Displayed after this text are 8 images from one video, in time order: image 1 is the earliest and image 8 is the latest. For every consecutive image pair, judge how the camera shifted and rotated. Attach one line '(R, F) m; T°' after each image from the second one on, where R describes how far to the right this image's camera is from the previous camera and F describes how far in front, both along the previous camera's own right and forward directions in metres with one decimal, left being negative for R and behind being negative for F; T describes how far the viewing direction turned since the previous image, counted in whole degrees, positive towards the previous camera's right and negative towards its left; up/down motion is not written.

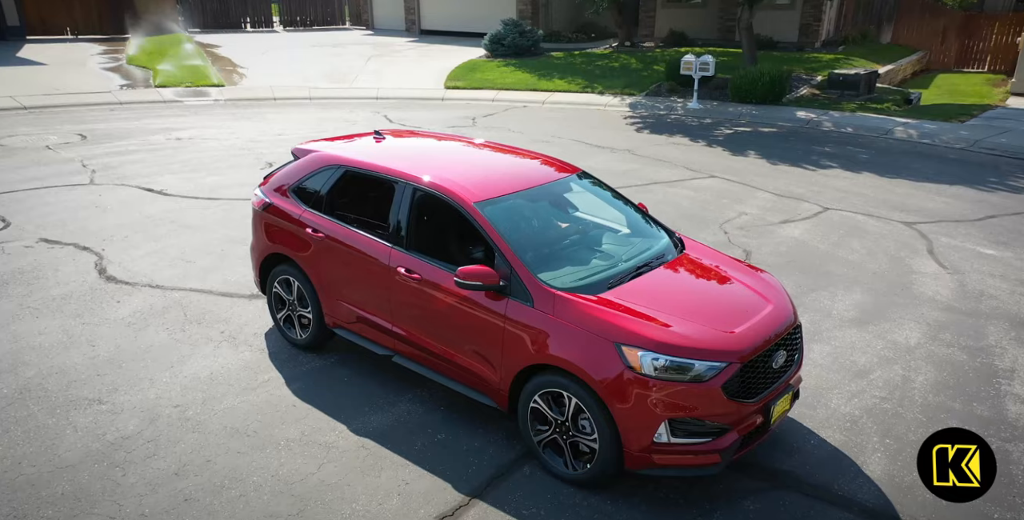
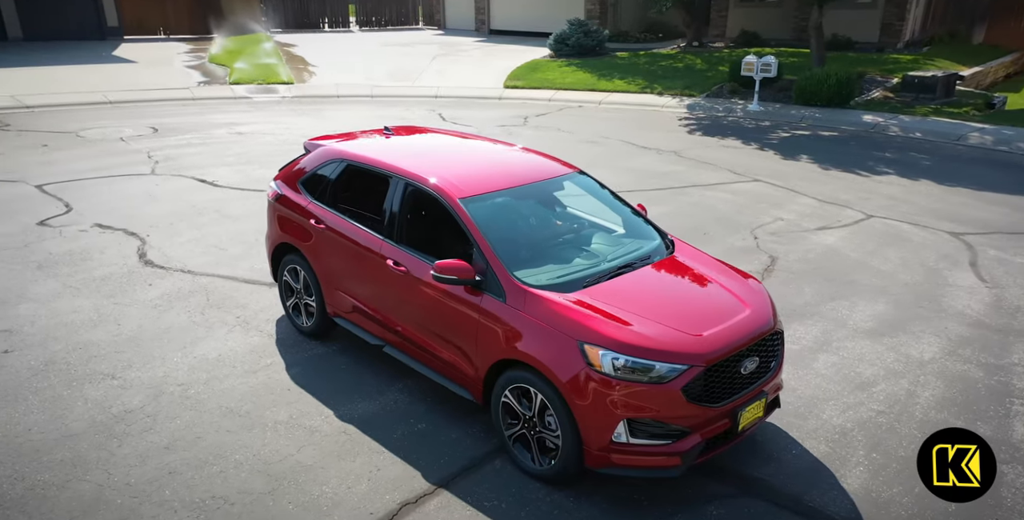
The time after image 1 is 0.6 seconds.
(+0.5, 0.0) m; -5°
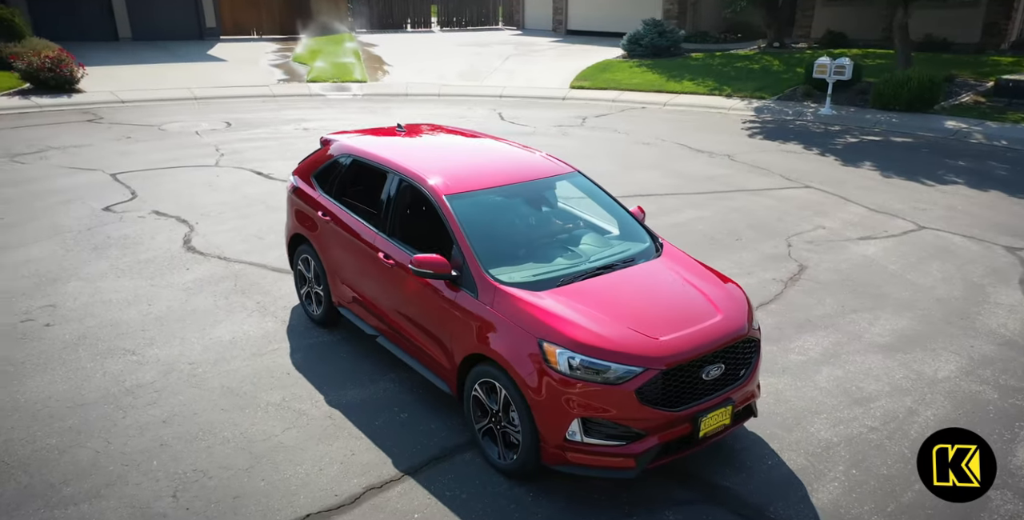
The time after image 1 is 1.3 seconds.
(+0.5, 0.0) m; -6°
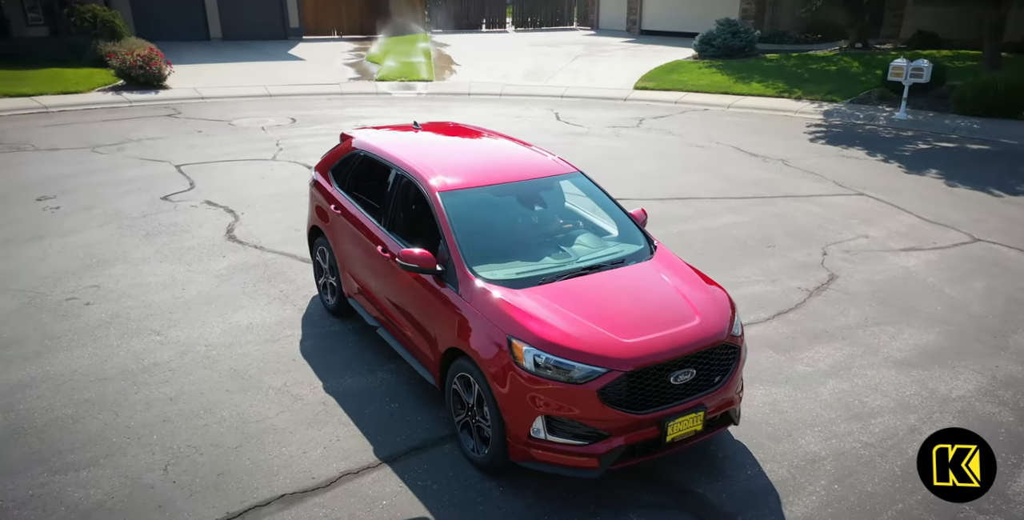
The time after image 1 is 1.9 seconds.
(+0.5, 0.0) m; -5°
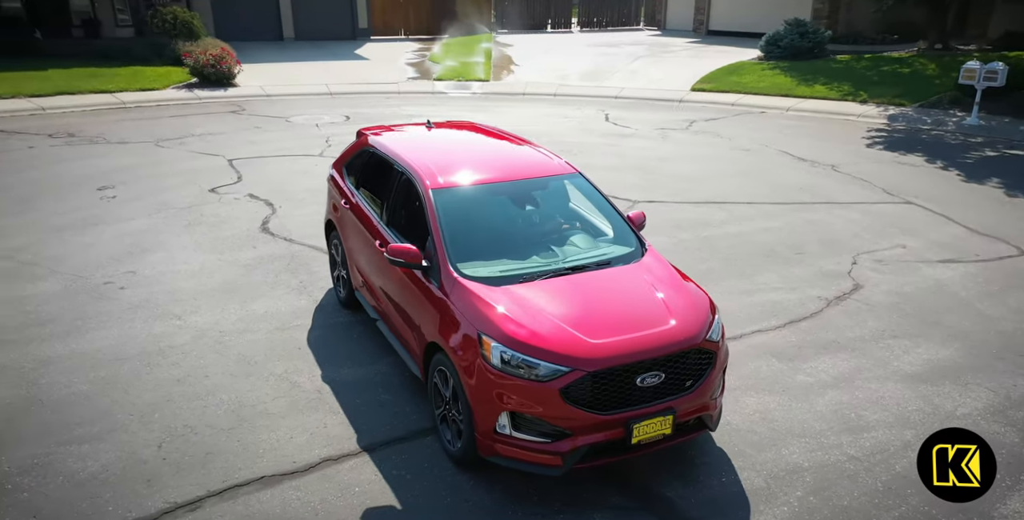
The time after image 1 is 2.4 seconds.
(+0.4, 0.0) m; -5°
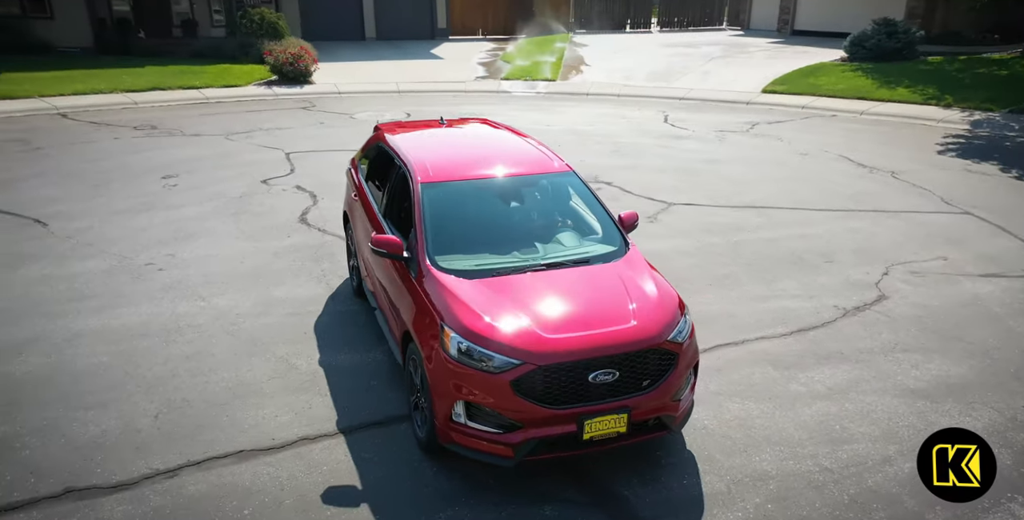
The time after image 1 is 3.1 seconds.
(+0.5, -0.1) m; -5°
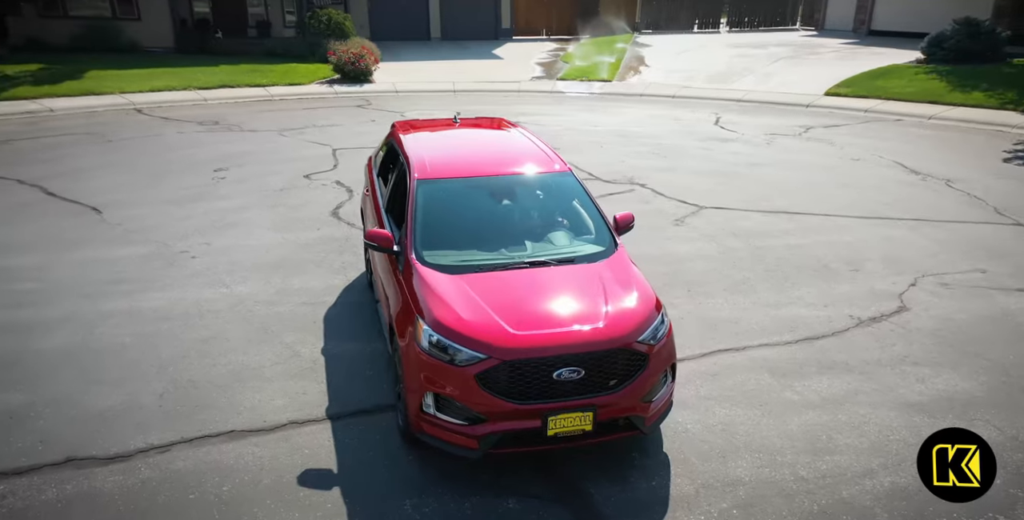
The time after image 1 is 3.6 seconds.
(+0.4, -0.1) m; -5°
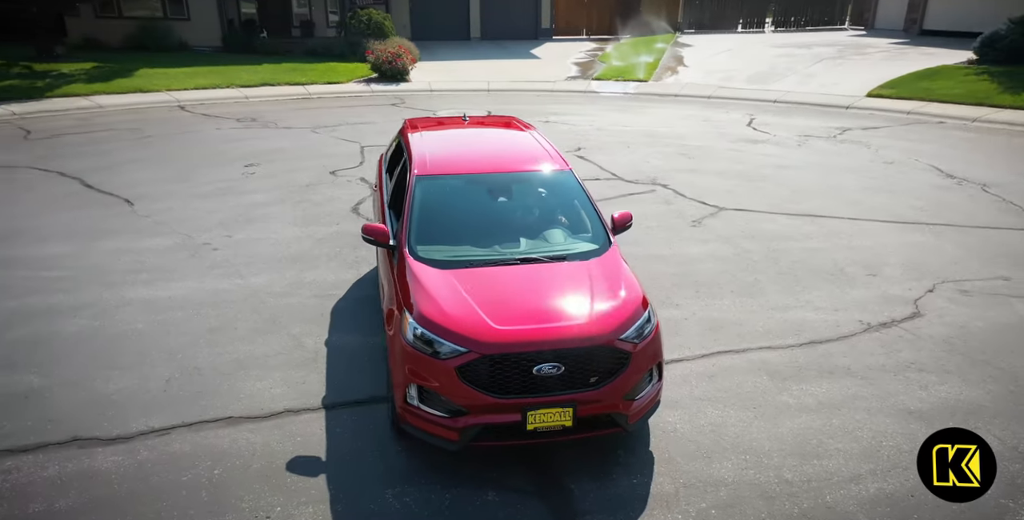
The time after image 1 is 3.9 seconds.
(+0.3, 0.0) m; -3°
